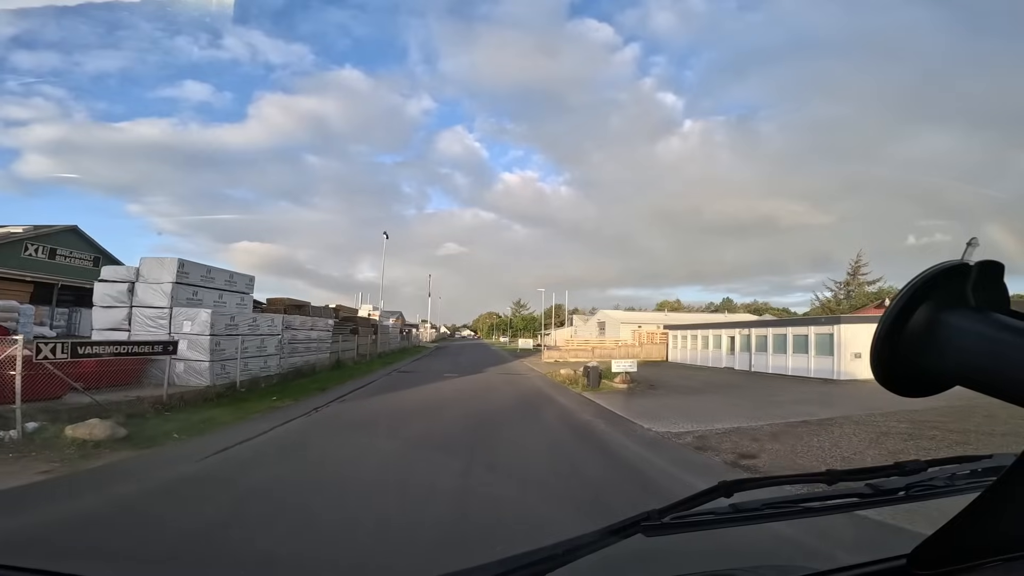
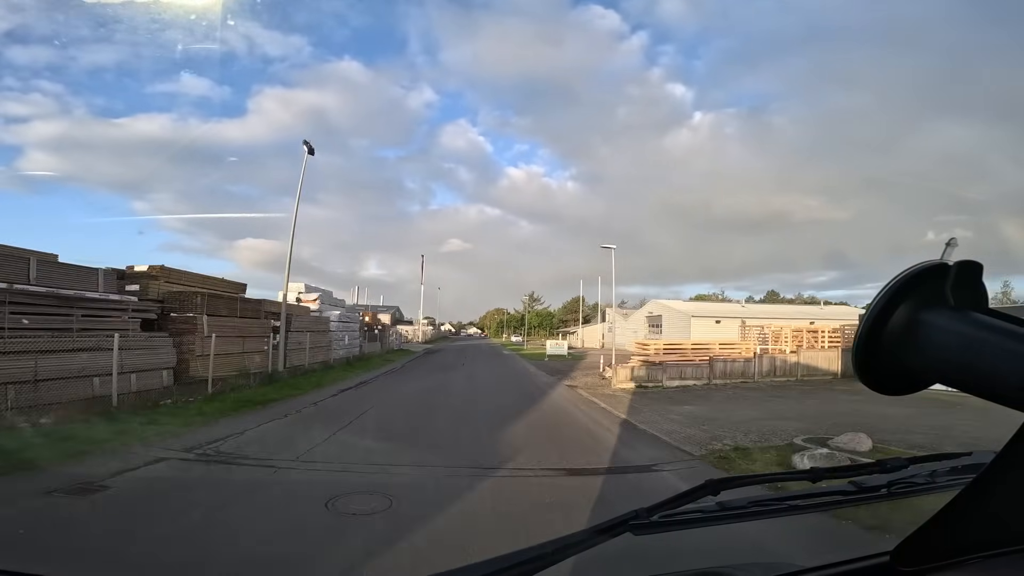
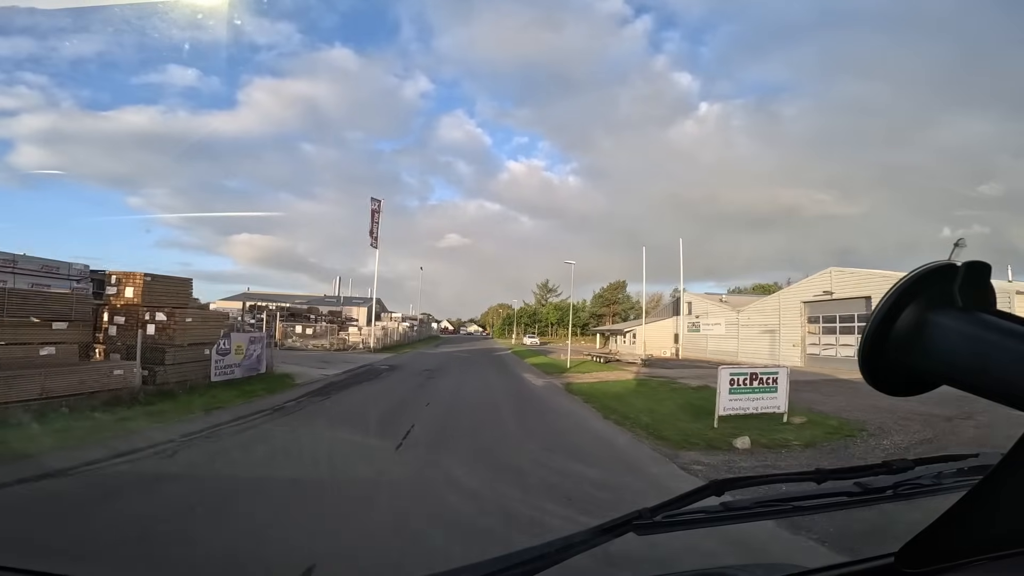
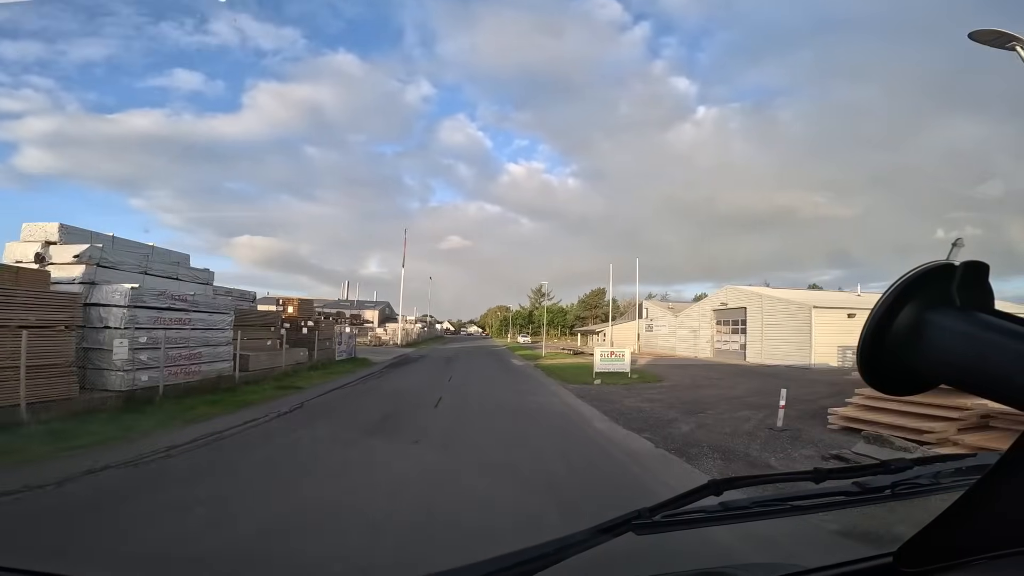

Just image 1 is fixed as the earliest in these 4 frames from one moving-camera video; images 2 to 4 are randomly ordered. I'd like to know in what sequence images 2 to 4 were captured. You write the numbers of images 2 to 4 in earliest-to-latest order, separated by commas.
2, 4, 3
